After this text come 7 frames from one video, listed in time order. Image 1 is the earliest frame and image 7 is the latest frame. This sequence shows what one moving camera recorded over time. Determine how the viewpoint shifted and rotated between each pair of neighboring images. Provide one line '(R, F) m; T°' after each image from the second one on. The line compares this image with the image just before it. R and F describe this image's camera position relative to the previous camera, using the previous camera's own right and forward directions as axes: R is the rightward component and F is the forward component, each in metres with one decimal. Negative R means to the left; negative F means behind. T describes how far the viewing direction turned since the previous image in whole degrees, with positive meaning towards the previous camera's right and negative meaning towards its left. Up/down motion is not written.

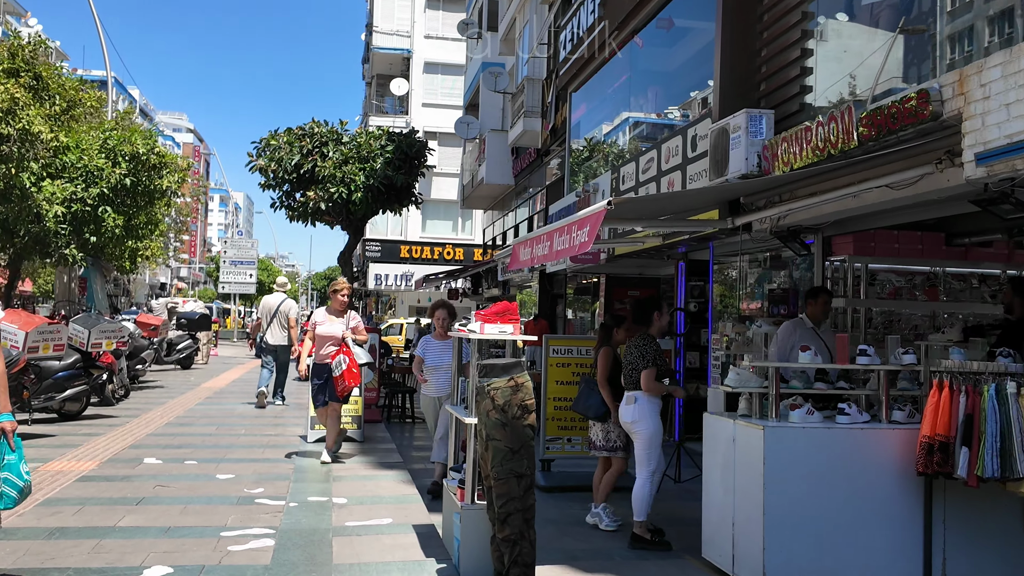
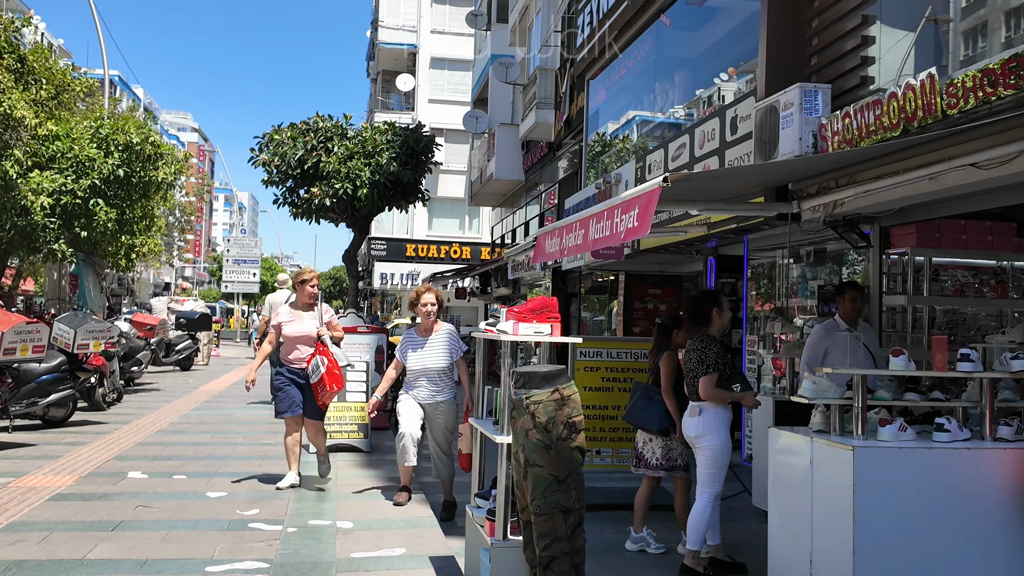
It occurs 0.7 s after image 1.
(-0.2, +0.8) m; 0°
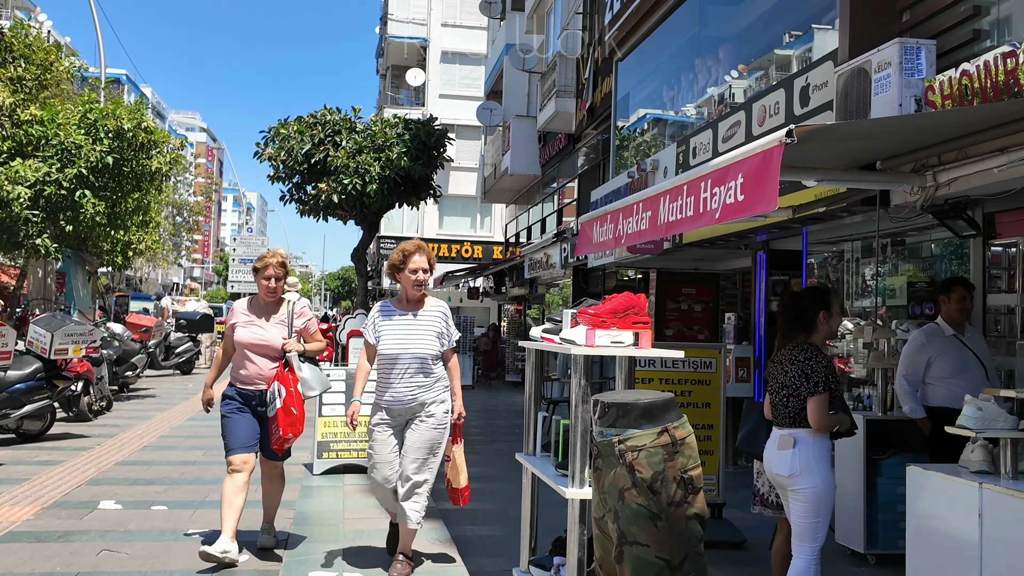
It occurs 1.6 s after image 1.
(-0.2, +1.0) m; -1°
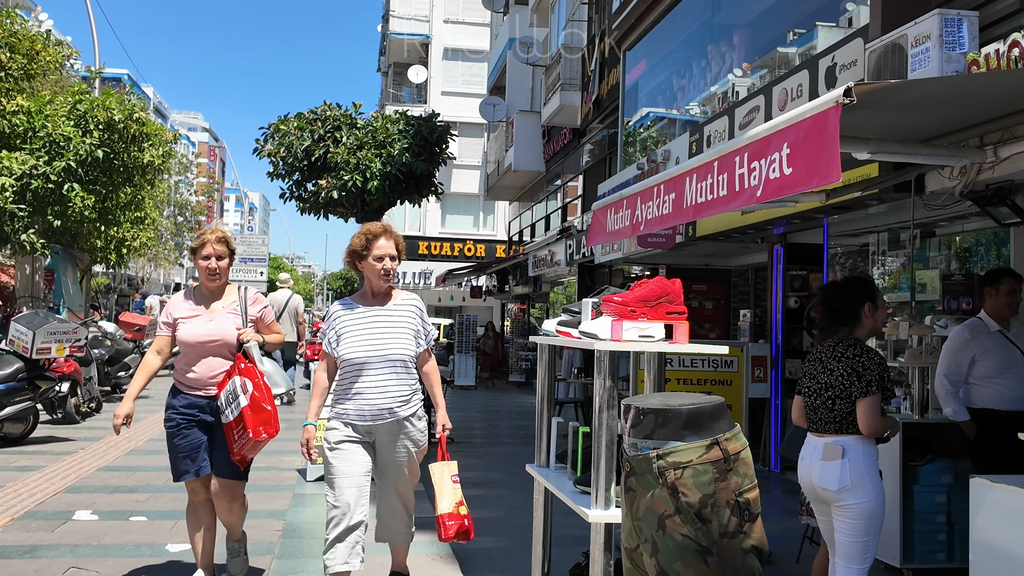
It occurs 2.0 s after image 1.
(0.0, +0.4) m; 0°
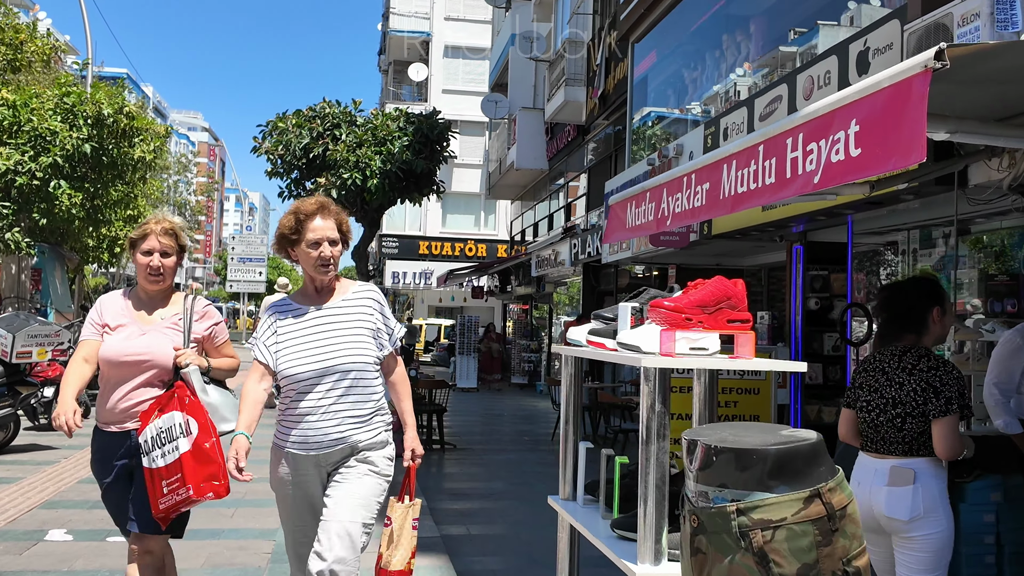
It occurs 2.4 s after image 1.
(-0.1, +0.4) m; 0°
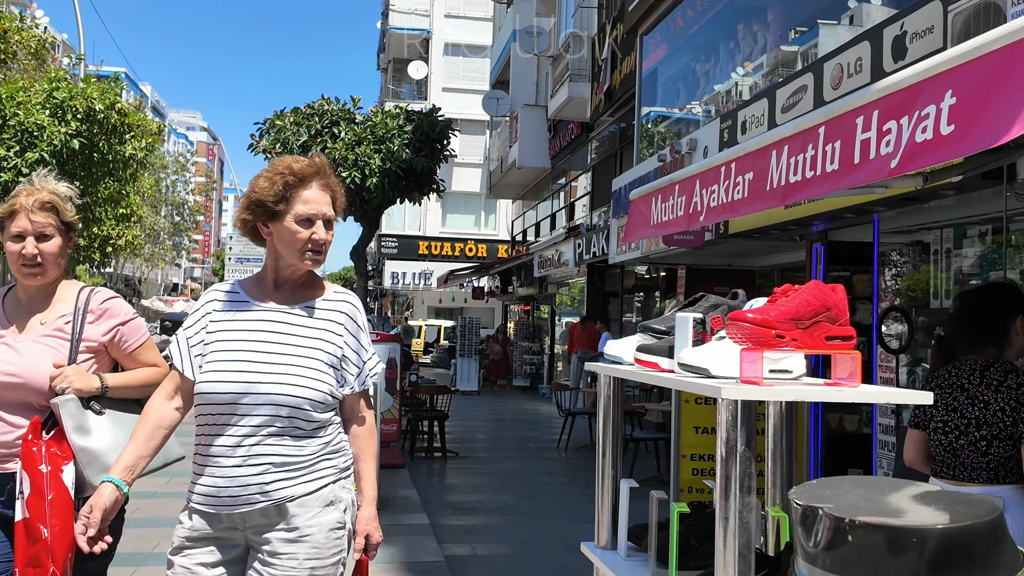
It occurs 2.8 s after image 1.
(-0.1, +0.4) m; 0°
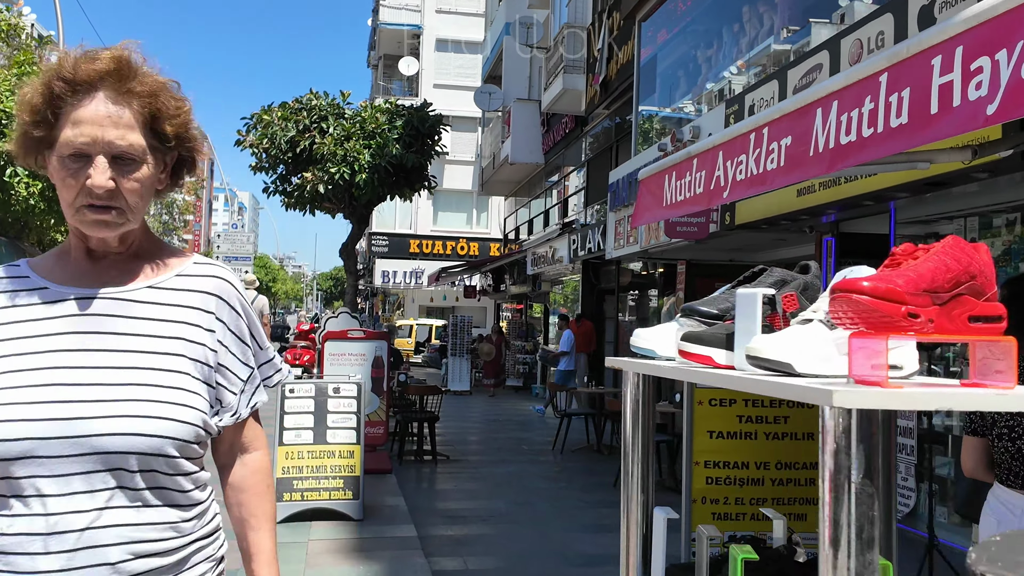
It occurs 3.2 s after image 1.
(0.0, +0.4) m; +1°
